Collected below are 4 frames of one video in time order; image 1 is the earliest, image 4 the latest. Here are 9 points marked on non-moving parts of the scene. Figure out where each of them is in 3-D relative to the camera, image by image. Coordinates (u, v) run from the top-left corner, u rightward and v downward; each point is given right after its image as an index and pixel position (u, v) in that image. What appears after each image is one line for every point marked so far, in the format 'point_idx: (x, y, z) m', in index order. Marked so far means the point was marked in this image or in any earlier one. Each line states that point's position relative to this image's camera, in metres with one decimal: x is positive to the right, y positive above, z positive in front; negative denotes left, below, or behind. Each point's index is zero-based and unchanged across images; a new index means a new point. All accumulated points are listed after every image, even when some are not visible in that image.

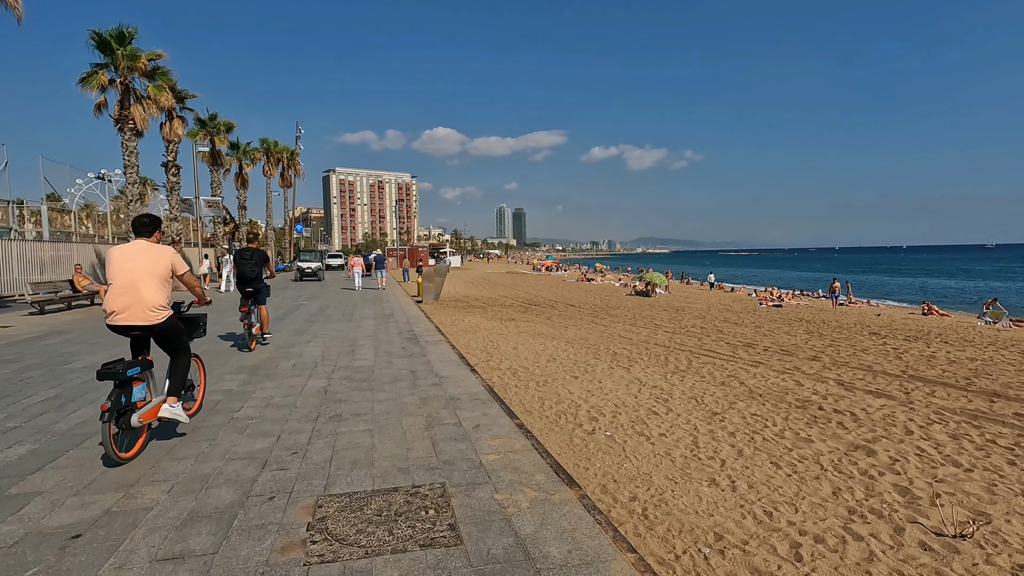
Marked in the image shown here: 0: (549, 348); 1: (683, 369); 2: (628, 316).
0: (+0.8, -1.2, +10.7) m
1: (+2.9, -1.4, +9.0) m
2: (+3.9, -1.0, +17.9) m
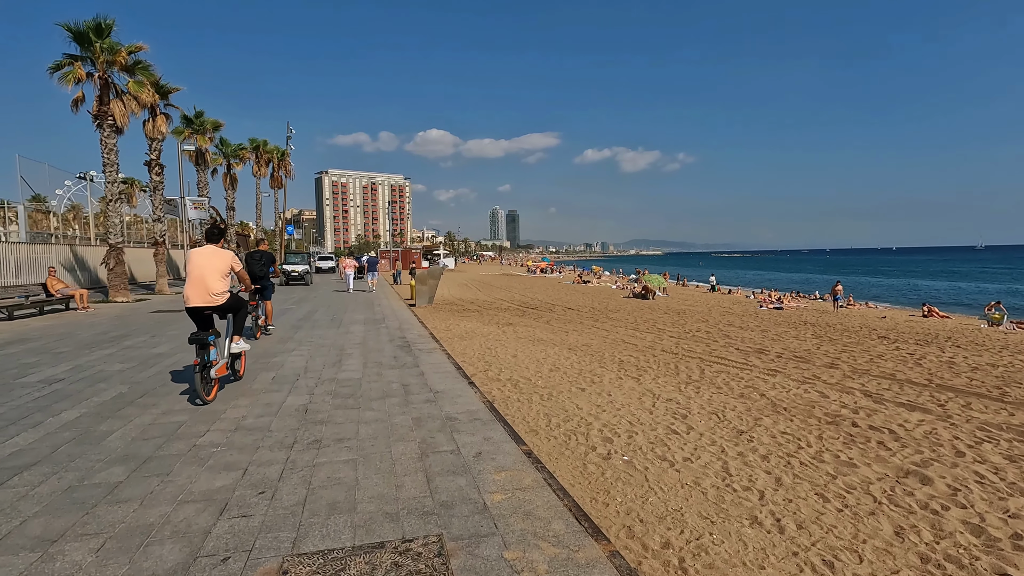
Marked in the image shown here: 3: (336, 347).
0: (+0.8, -1.3, +10.1) m
1: (+2.9, -1.4, +8.4) m
2: (+3.8, -1.1, +17.3) m
3: (-3.1, -1.0, +9.2) m
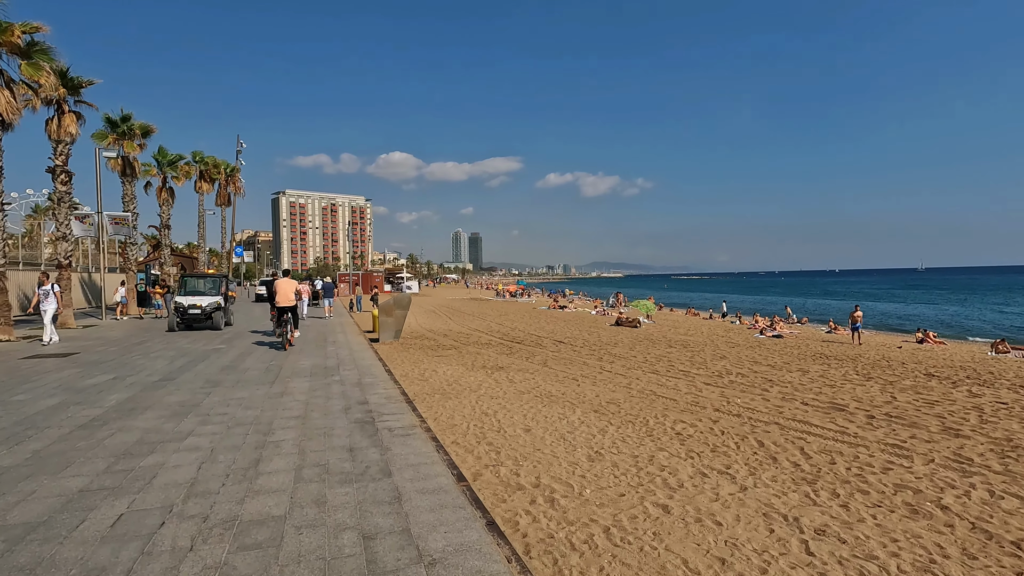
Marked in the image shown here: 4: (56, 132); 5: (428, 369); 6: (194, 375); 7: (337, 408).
0: (+0.9, -1.8, +7.1) m
1: (+3.2, -1.9, +5.6) m
2: (+3.4, -1.9, +14.5) m
3: (-2.9, -1.6, +6.0) m
4: (-16.2, +5.5, +18.9) m
5: (-1.8, -1.7, +11.4) m
6: (-5.6, -1.5, +9.3) m
7: (-2.3, -1.6, +6.9) m
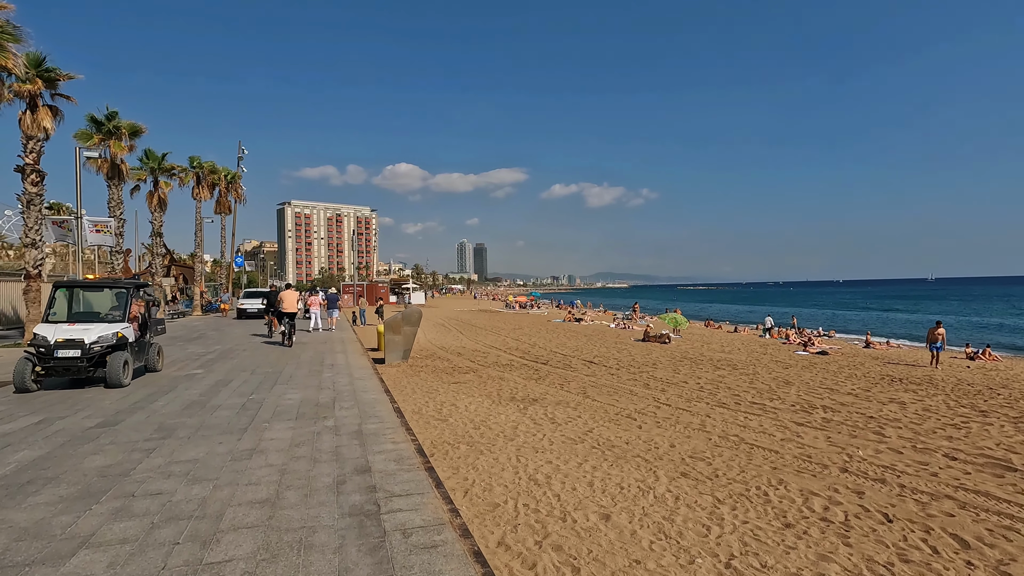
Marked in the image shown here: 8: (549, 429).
0: (+1.5, -2.0, +4.9) m
1: (+3.8, -2.1, +3.3) m
2: (+4.1, -2.2, +12.3) m
3: (-2.2, -1.7, +3.8) m
4: (-15.5, +5.1, +17.0) m
5: (-1.1, -2.0, +9.3) m
6: (-4.9, -1.7, +7.1) m
7: (-1.7, -1.7, +4.8) m
8: (+0.5, -2.0, +7.8) m
